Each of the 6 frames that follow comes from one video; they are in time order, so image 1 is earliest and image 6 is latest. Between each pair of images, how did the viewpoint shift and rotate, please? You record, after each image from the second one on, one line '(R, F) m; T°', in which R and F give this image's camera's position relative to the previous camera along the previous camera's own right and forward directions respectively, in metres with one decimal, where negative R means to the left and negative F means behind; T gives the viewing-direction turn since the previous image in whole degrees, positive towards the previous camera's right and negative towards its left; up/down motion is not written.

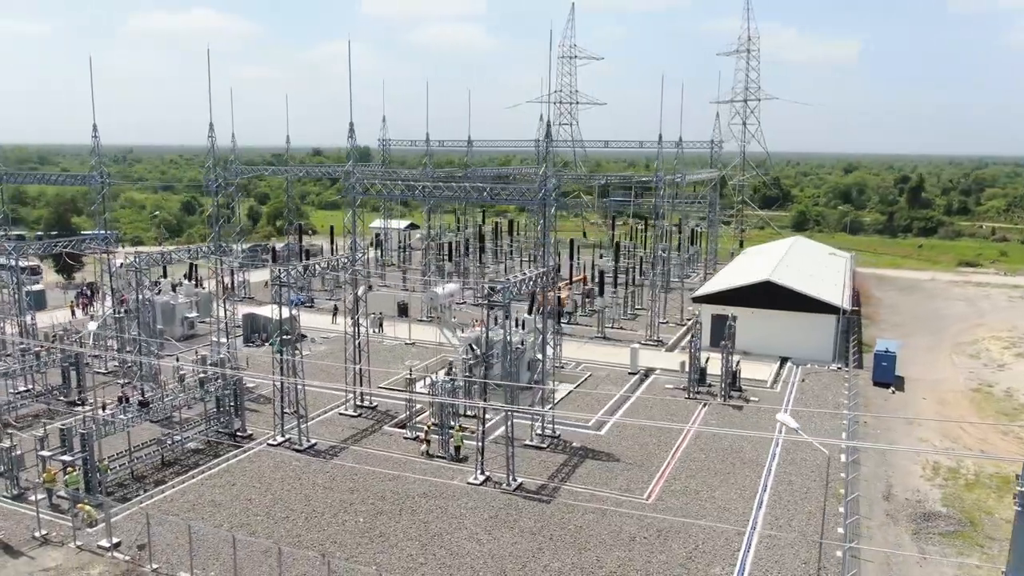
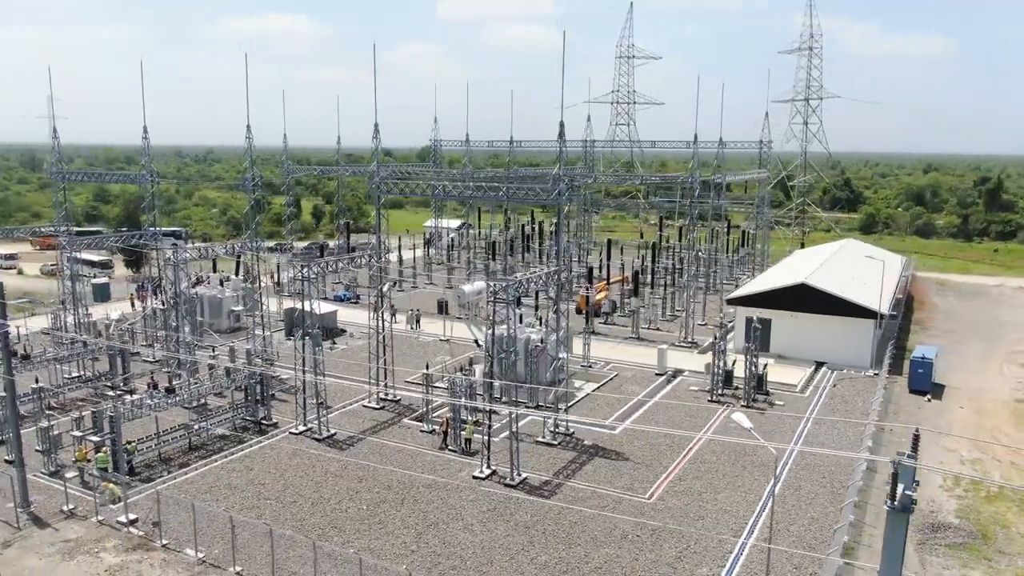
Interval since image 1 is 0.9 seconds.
(+1.4, -0.2) m; -5°
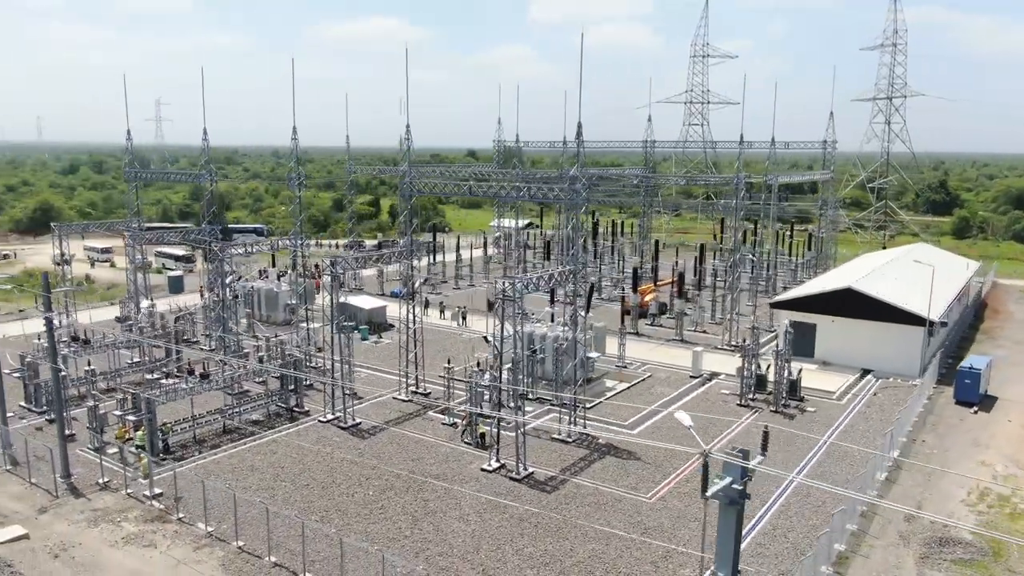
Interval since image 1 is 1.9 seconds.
(+1.7, -0.3) m; -6°
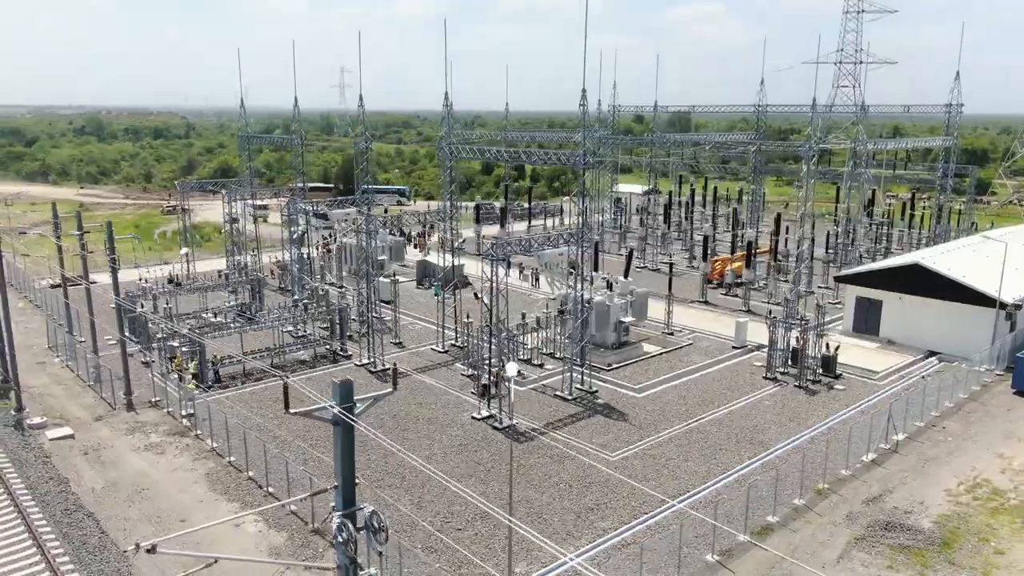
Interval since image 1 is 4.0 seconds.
(+4.3, -0.4) m; -13°
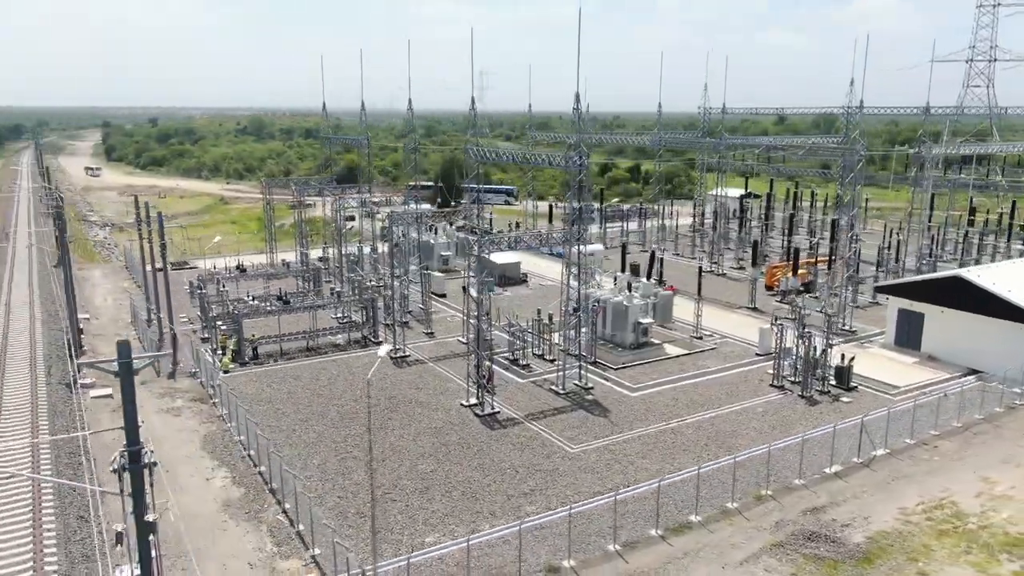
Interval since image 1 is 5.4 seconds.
(+3.8, -0.6) m; -11°
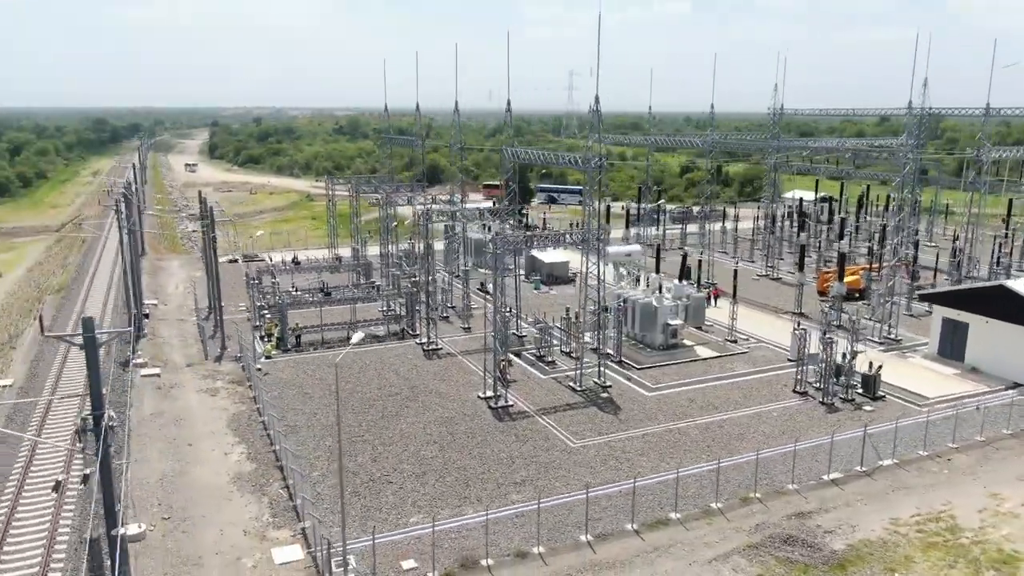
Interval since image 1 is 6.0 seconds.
(+1.9, -0.4) m; -7°
